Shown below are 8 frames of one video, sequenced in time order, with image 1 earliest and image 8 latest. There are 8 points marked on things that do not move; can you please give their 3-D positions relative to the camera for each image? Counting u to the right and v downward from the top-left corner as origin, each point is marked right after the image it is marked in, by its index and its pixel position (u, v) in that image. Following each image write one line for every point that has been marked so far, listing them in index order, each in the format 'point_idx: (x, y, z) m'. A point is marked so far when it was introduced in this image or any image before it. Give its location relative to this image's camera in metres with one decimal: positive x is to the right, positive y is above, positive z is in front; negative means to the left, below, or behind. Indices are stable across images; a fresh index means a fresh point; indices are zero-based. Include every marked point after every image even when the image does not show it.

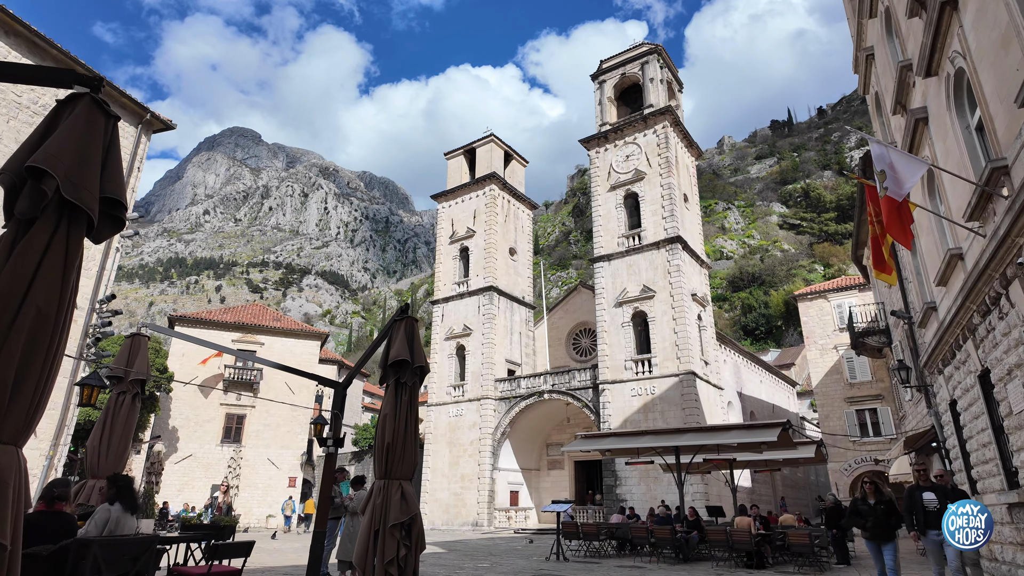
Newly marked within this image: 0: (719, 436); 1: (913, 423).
0: (+4.2, -3.0, +12.0) m
1: (+9.6, -3.2, +14.0) m
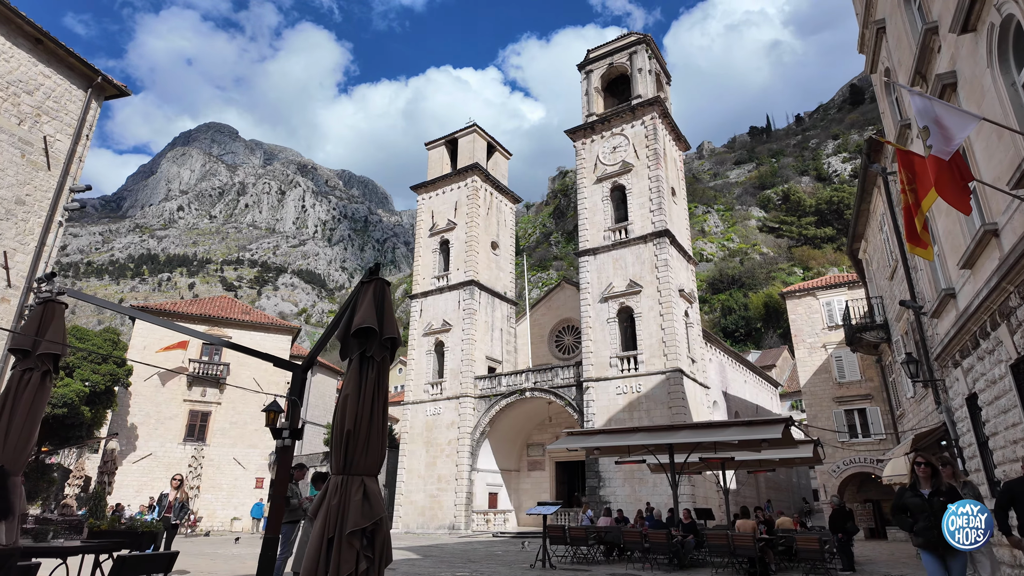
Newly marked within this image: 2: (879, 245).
0: (+3.9, -2.8, +11.2) m
1: (+9.2, -3.0, +13.4) m
2: (+9.2, +1.1, +14.7) m
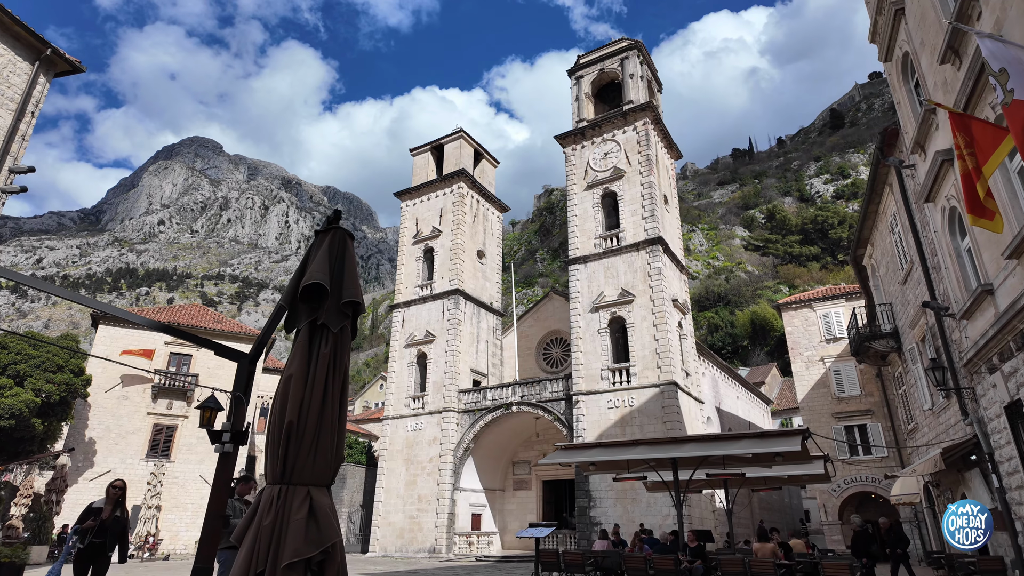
0: (+3.7, -2.7, +10.2) m
1: (+8.9, -3.1, +12.5) m
2: (+8.9, +1.0, +13.9) m
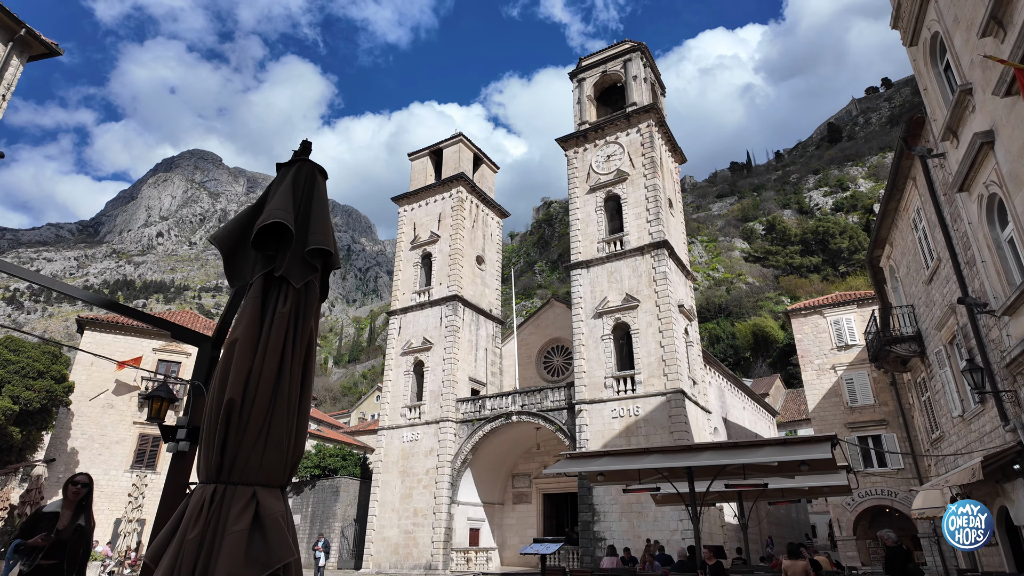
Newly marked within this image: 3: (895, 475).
0: (+3.7, -2.7, +9.4) m
1: (+9.0, -3.1, +11.7) m
2: (+9.0, +0.9, +13.2) m
3: (+12.5, -6.1, +19.1) m
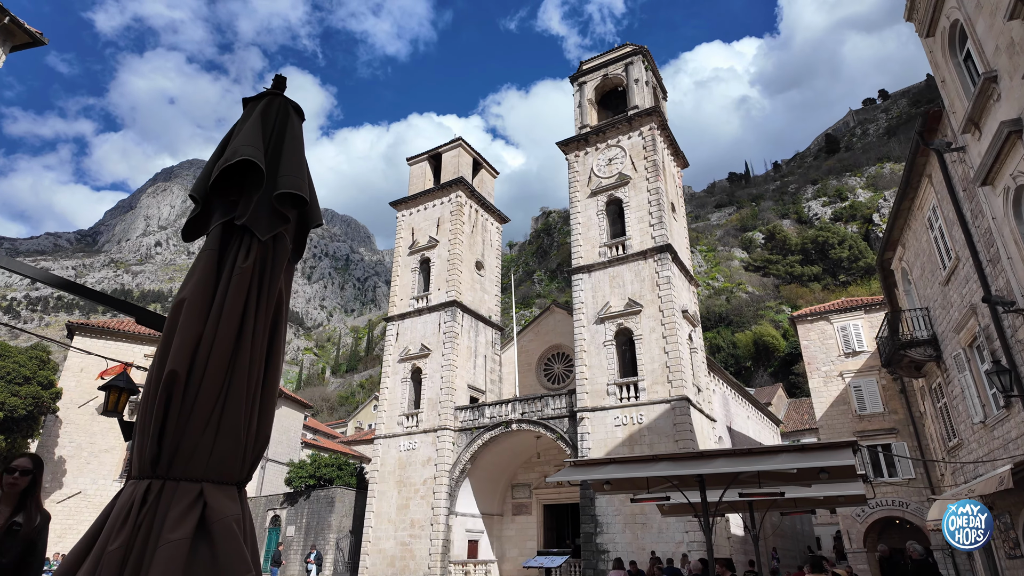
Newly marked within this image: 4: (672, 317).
0: (+3.8, -2.6, +8.9) m
1: (+9.0, -3.1, +11.2) m
2: (+9.0, +0.9, +12.8) m
3: (+12.5, -6.2, +18.6) m
4: (+5.5, -1.0, +20.0) m
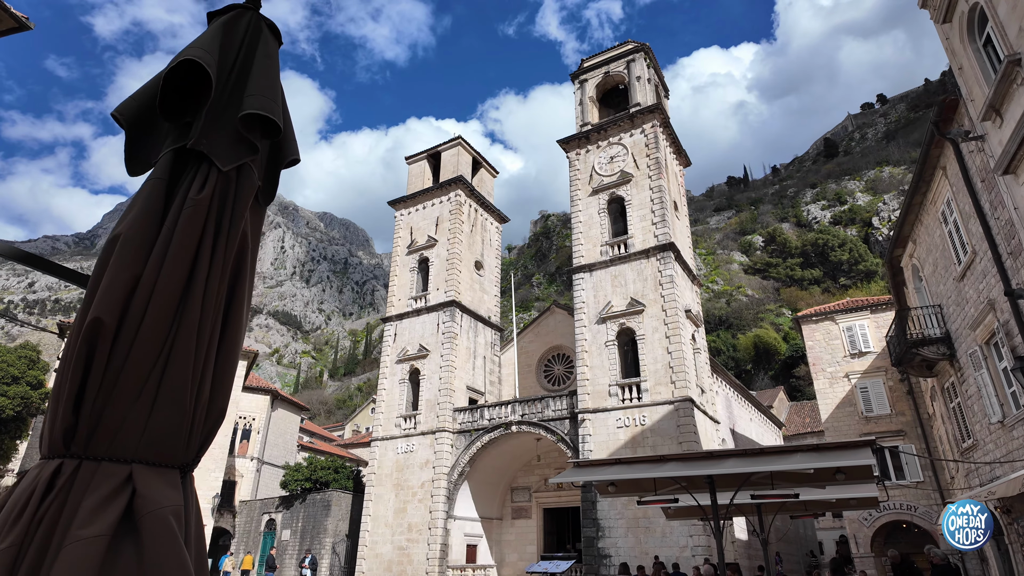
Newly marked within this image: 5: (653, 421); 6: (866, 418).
0: (+3.8, -2.5, +8.5) m
1: (+9.0, -3.0, +10.8) m
2: (+9.0, +1.0, +12.5) m
3: (+12.5, -6.2, +18.2) m
4: (+5.5, -0.9, +19.6) m
5: (+4.5, -4.2, +18.6) m
6: (+11.9, -4.4, +19.7) m
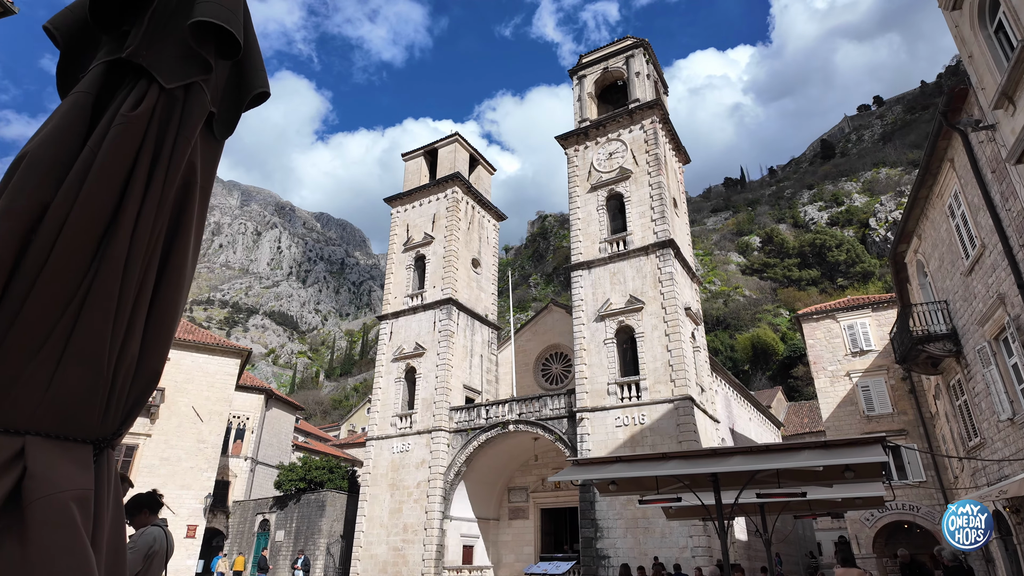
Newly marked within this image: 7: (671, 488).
0: (+3.8, -2.4, +8.2) m
1: (+9.0, -2.9, +10.6) m
2: (+9.0, +1.1, +12.2) m
3: (+12.4, -6.1, +17.9) m
4: (+5.4, -0.9, +19.4) m
5: (+4.4, -4.1, +18.4) m
6: (+11.8, -4.3, +19.4) m
7: (+2.6, -3.3, +9.7) m
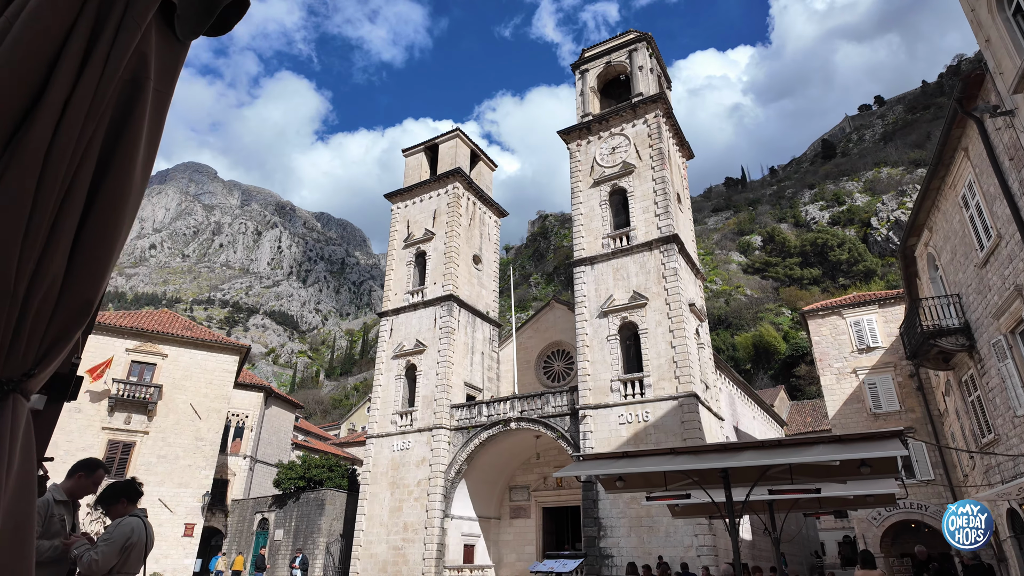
0: (+3.8, -2.2, +8.0) m
1: (+9.0, -2.8, +10.3) m
2: (+9.0, +1.2, +11.9) m
3: (+12.4, -6.0, +17.7) m
4: (+5.4, -0.7, +19.1) m
5: (+4.5, -4.0, +18.1) m
6: (+11.8, -4.1, +19.2) m
7: (+2.7, -3.2, +9.4) m
